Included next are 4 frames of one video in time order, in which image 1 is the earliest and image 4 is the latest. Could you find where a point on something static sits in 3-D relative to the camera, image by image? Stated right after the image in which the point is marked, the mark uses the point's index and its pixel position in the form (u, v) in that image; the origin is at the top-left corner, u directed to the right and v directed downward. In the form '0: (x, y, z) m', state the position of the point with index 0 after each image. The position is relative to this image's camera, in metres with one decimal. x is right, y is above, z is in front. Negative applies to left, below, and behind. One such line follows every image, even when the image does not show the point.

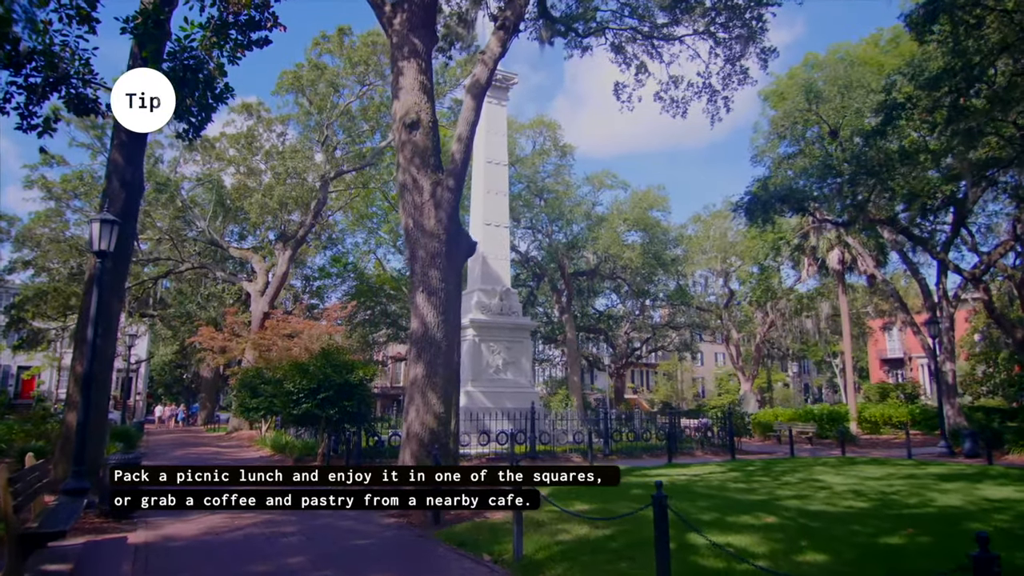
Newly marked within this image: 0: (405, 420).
0: (-1.5, -1.9, +10.5) m
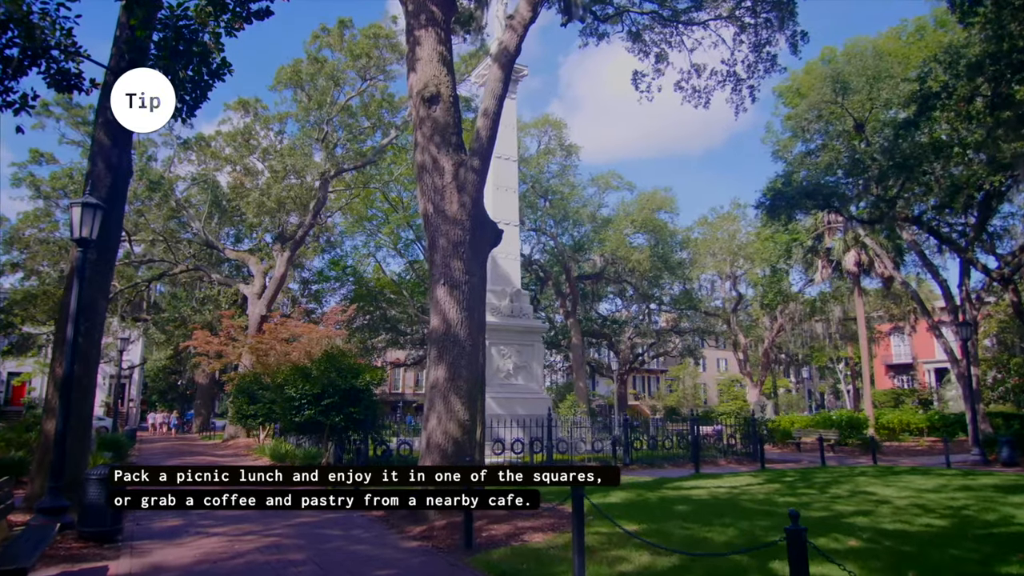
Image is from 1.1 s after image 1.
0: (-1.1, -1.8, +9.3) m
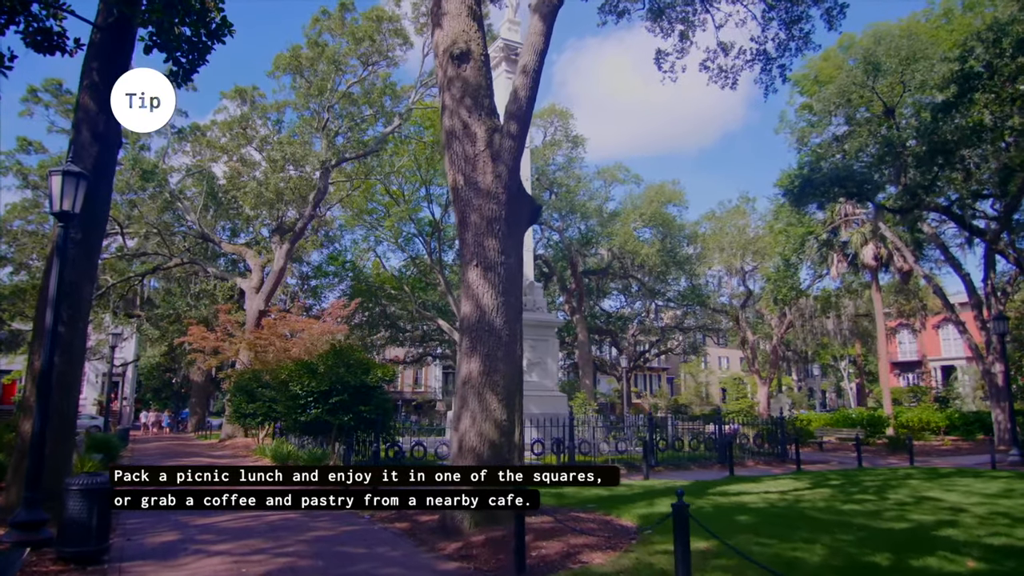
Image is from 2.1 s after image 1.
0: (-0.6, -1.6, +8.2) m
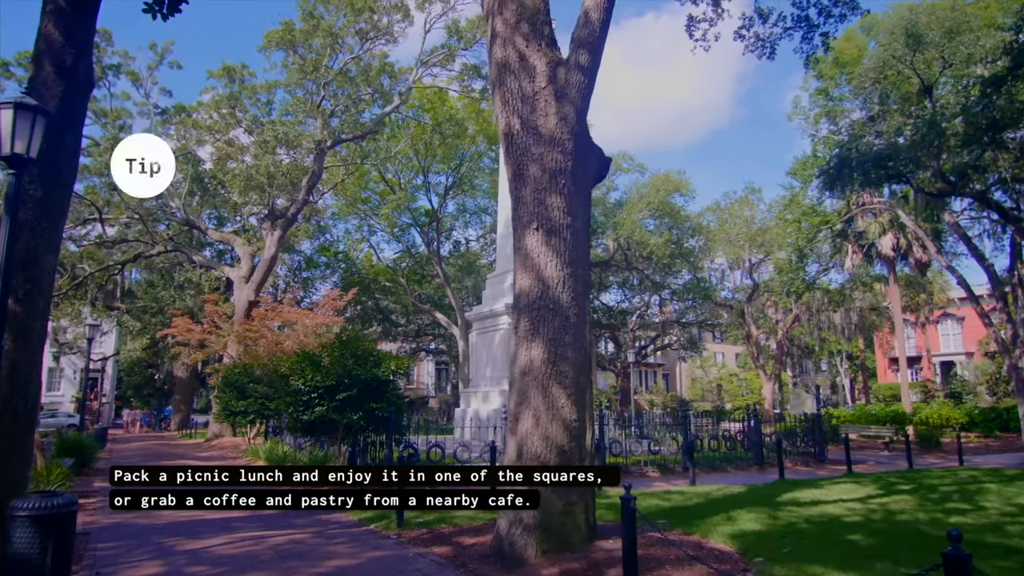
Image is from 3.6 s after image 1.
0: (0.0, -1.3, +6.6) m
